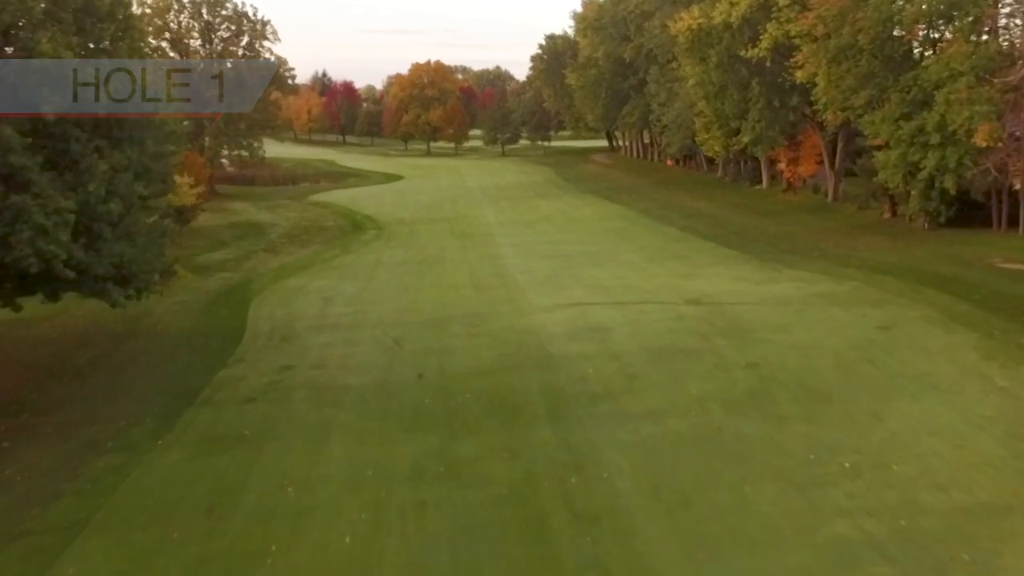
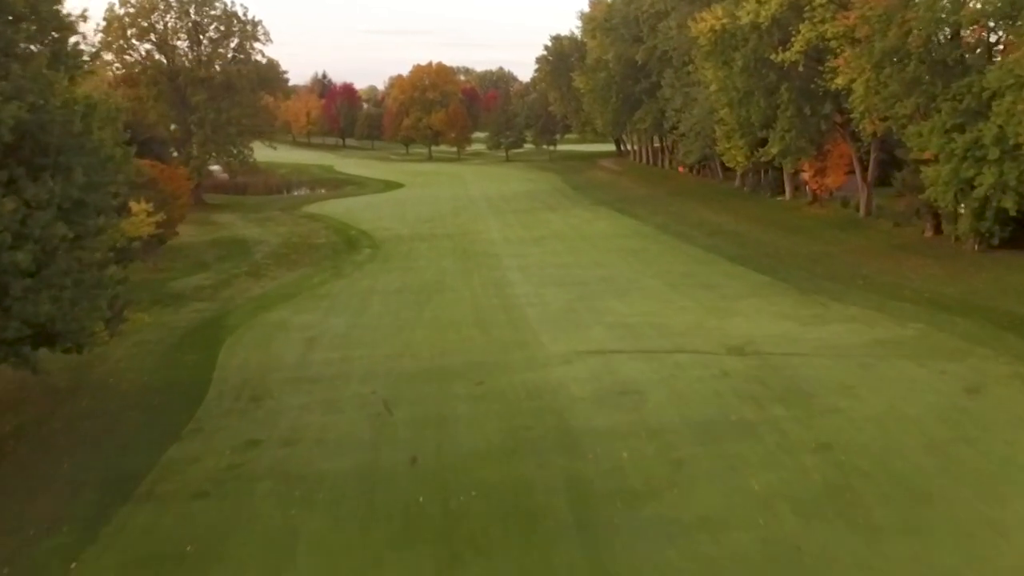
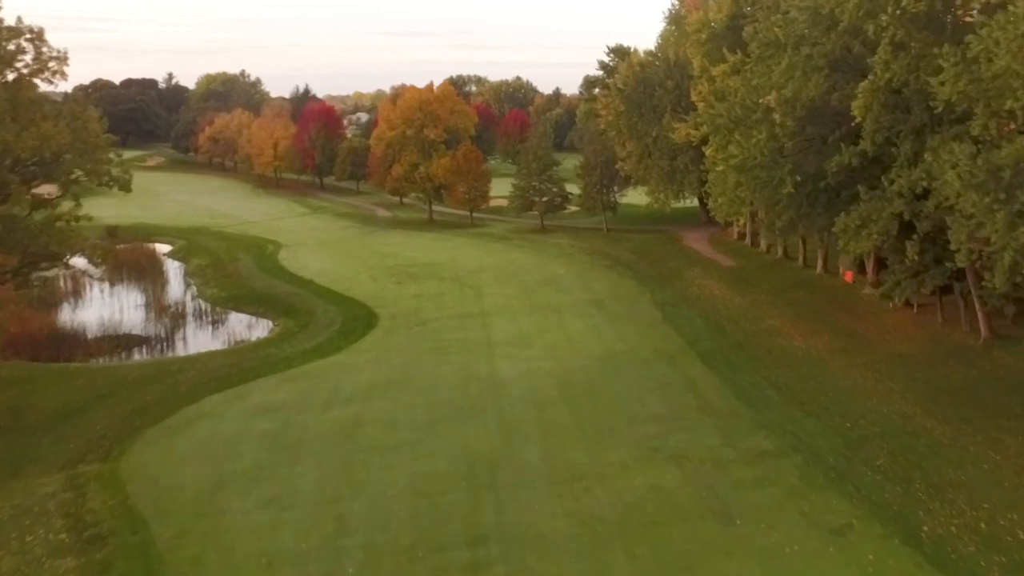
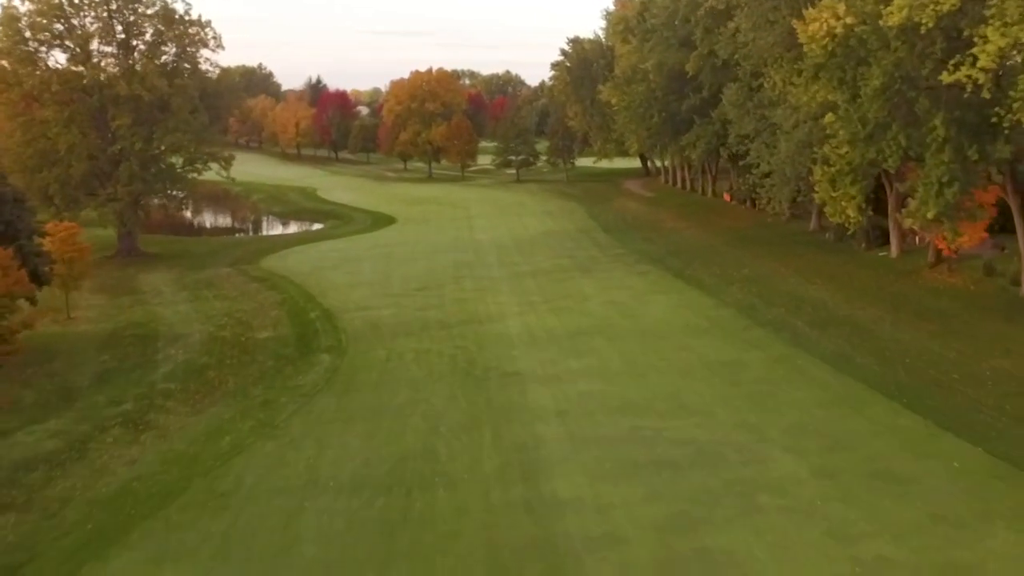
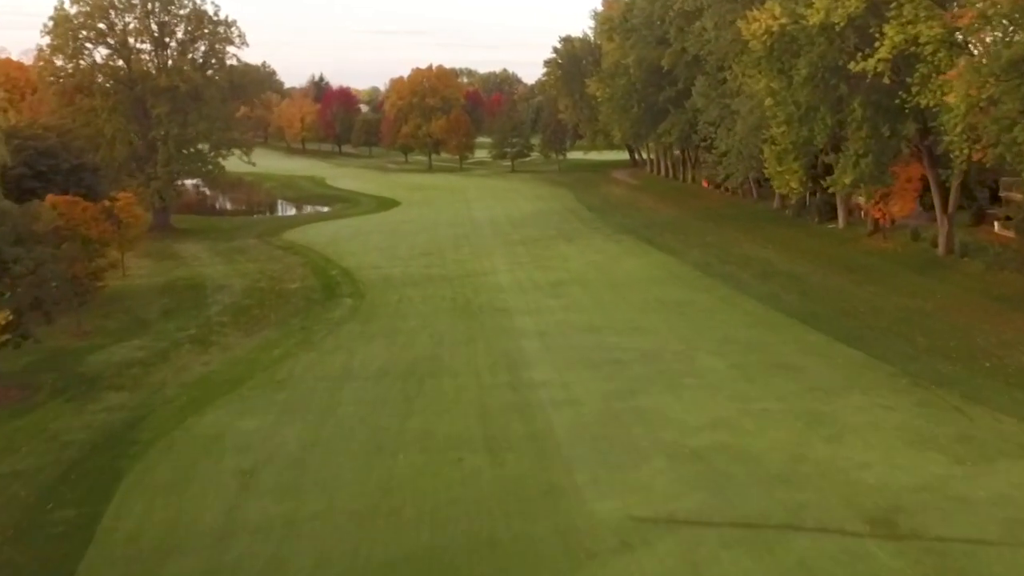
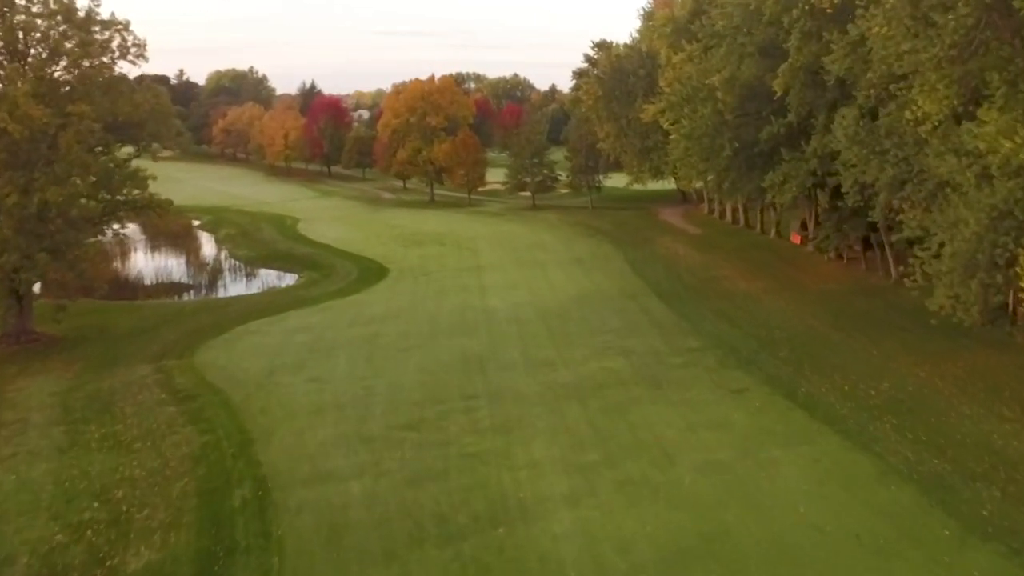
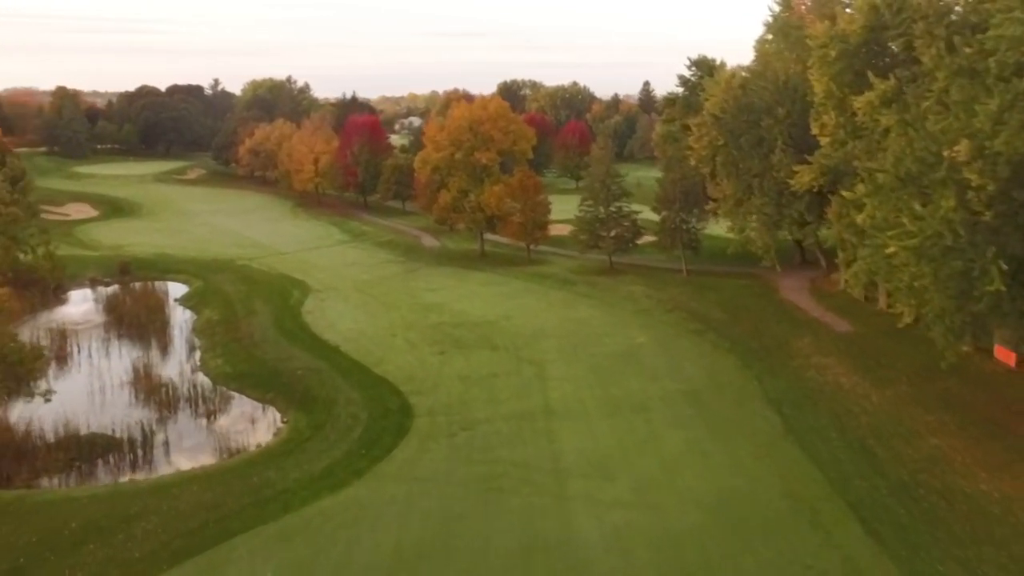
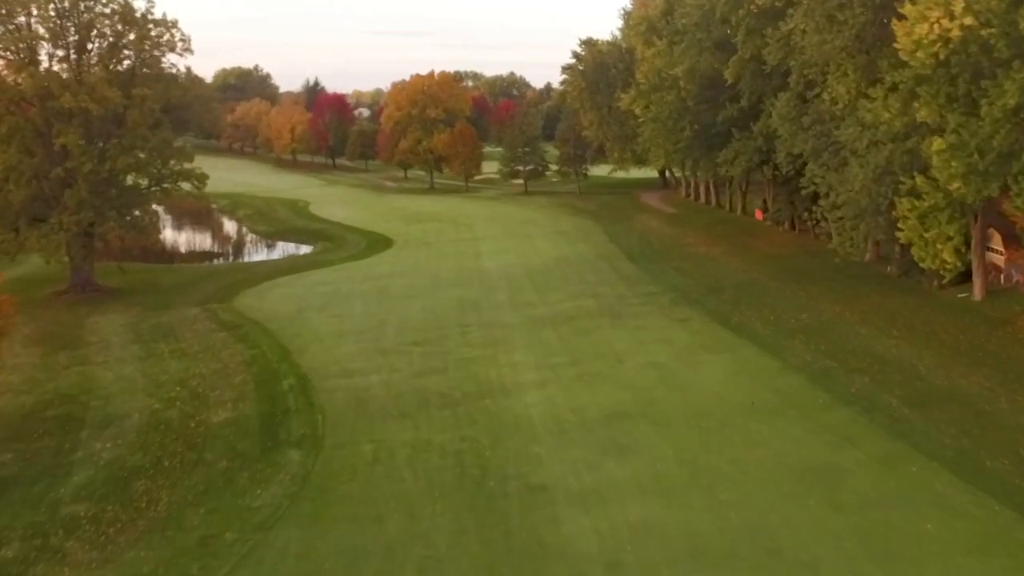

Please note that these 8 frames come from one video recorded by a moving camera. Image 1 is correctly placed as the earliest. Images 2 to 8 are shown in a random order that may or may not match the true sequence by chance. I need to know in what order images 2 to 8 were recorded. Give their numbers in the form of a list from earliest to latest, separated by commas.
2, 5, 4, 8, 6, 3, 7
